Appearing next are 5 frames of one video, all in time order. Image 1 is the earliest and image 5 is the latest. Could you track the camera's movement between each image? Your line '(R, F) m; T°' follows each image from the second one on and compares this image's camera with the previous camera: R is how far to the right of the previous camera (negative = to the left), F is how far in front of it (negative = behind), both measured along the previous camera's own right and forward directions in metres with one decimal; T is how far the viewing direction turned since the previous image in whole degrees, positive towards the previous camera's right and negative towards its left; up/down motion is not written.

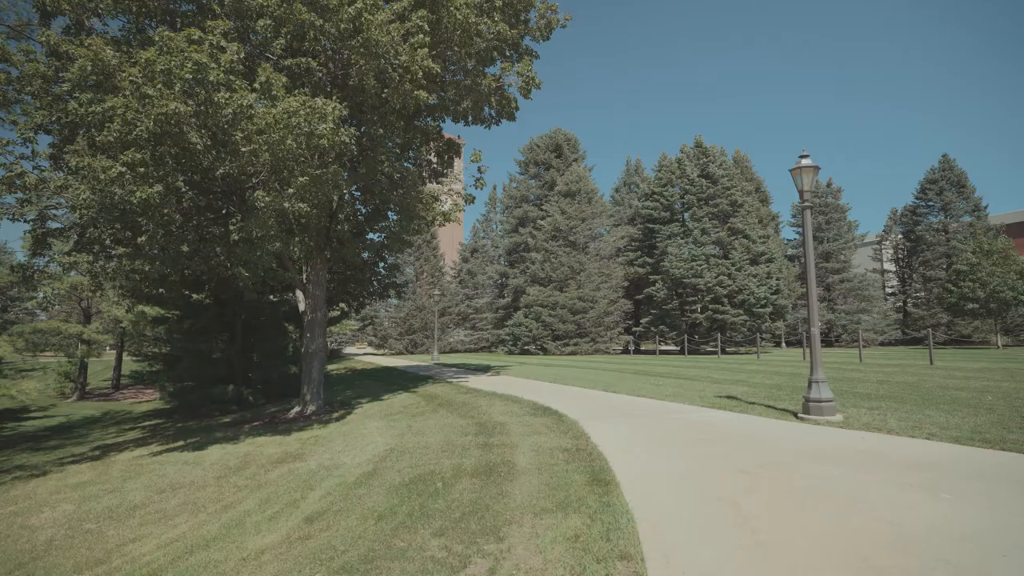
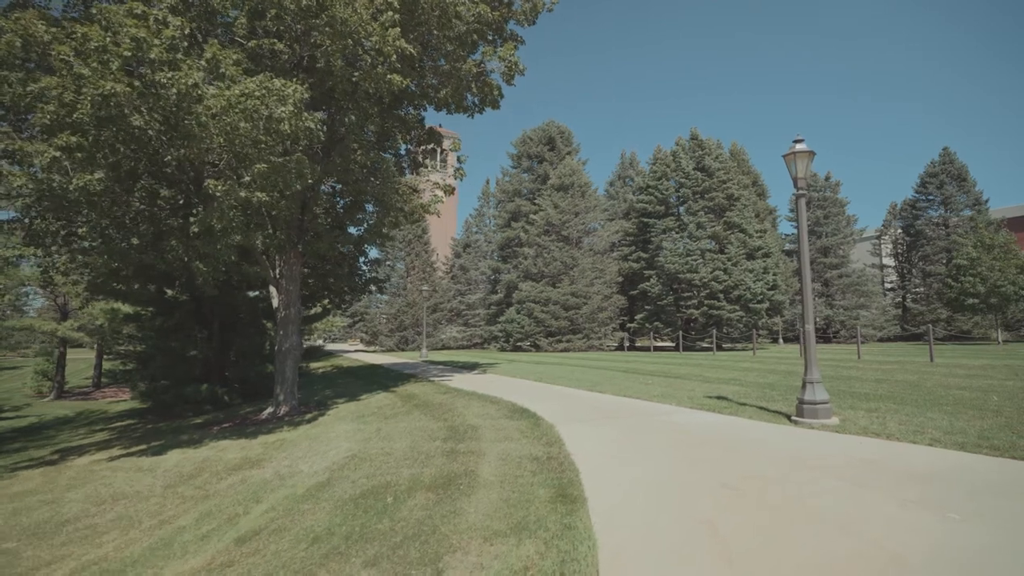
(+0.4, +0.6) m; 0°
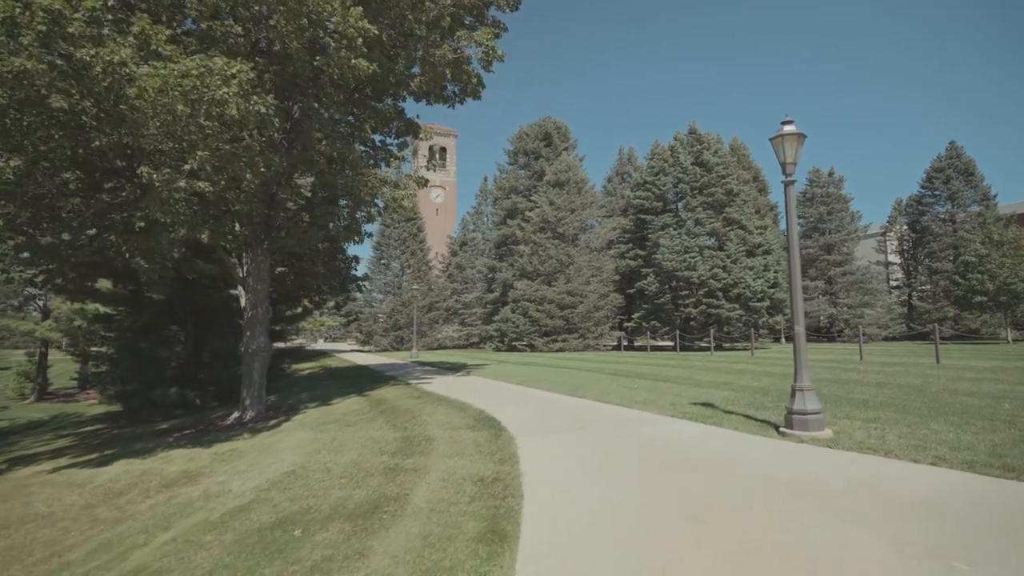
(+0.6, +0.8) m; 0°
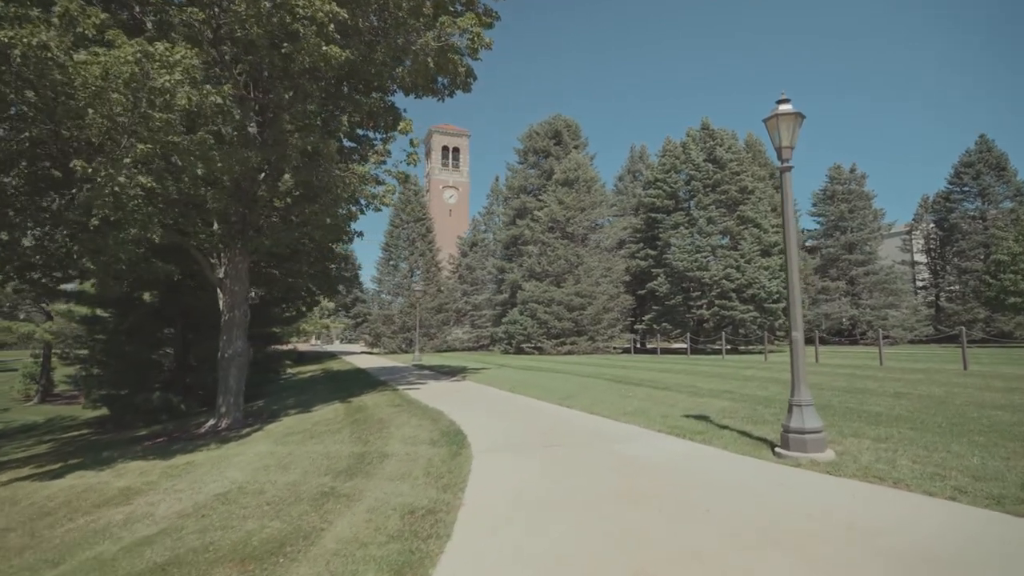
(+0.7, +0.8) m; -2°
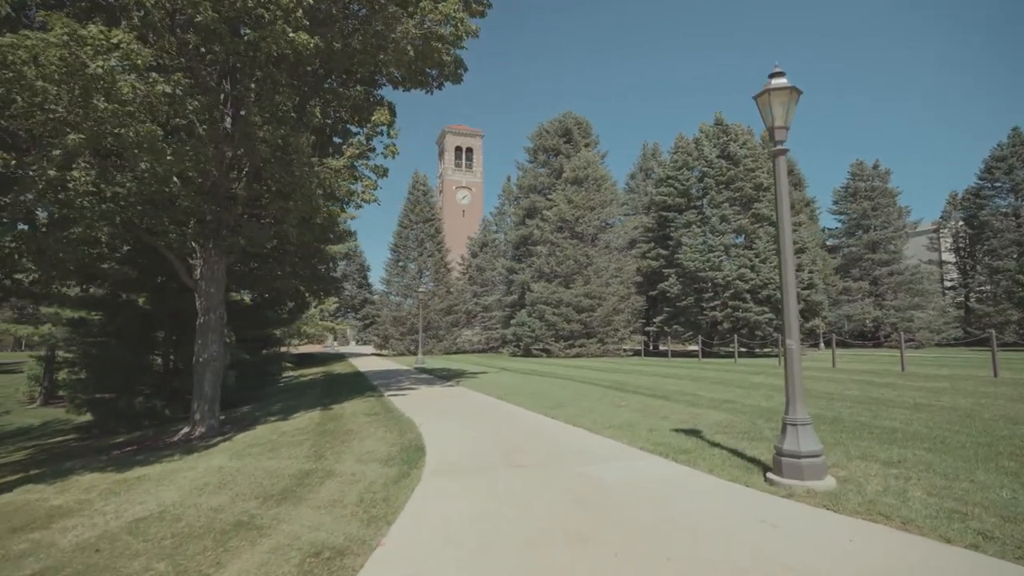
(+0.7, +0.8) m; -2°
